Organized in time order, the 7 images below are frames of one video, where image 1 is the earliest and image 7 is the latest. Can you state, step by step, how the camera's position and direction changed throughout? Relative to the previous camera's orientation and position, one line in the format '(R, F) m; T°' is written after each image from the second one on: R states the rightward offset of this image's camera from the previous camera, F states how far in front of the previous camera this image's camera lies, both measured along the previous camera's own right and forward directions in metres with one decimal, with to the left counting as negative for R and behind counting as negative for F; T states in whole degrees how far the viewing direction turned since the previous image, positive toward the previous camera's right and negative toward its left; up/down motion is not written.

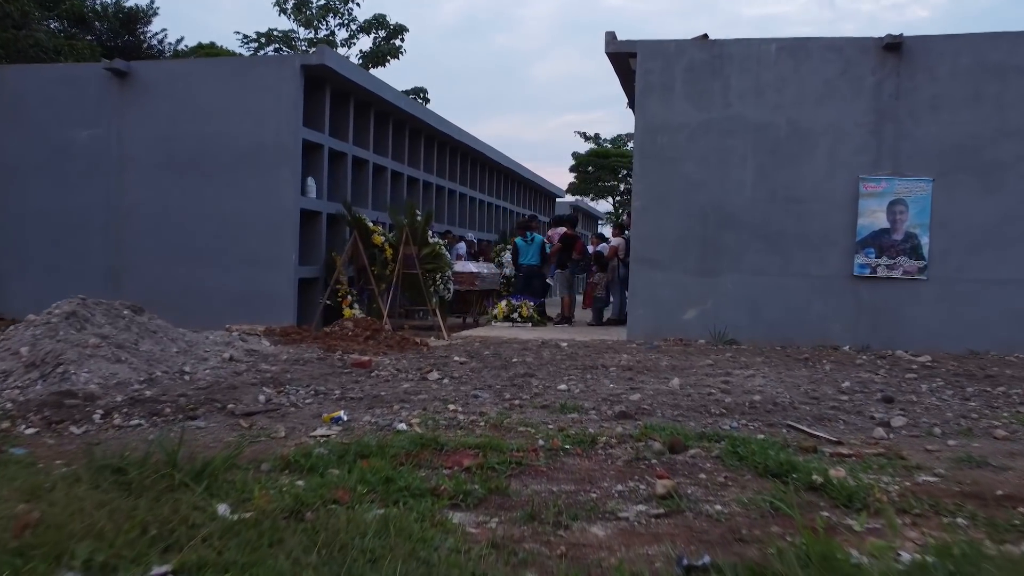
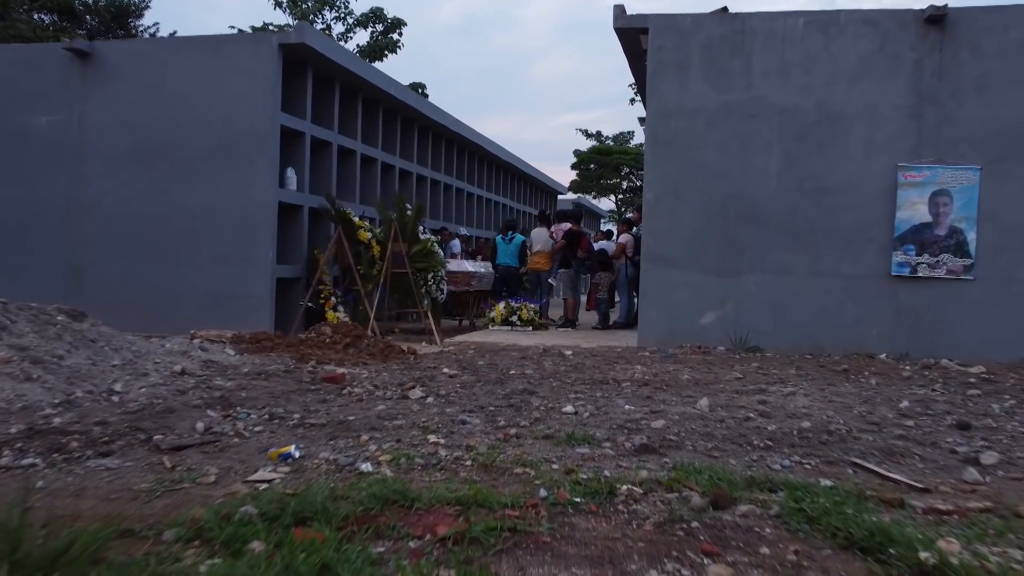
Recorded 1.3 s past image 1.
(0.0, +1.0) m; 0°
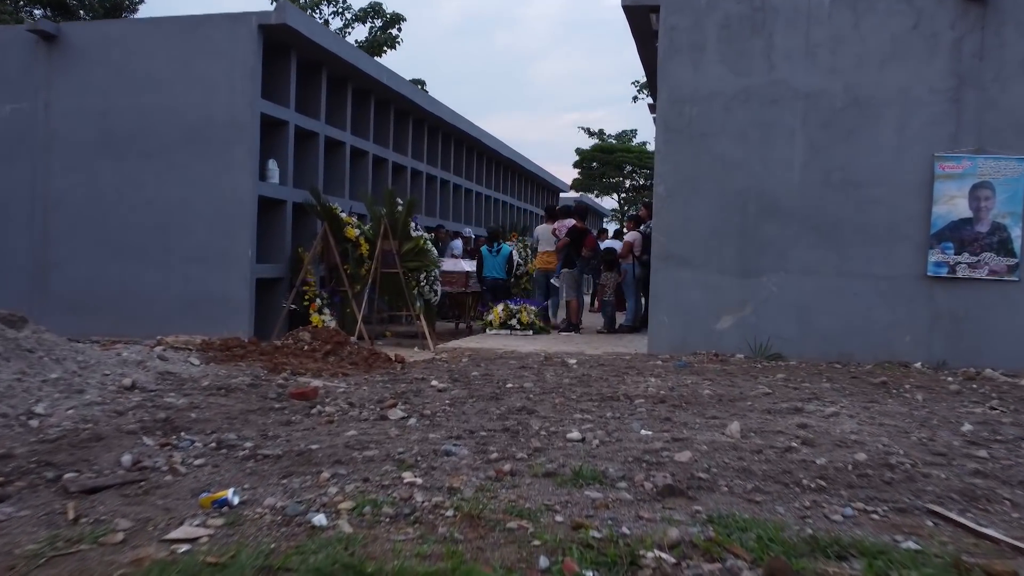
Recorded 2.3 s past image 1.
(0.0, +0.8) m; 0°
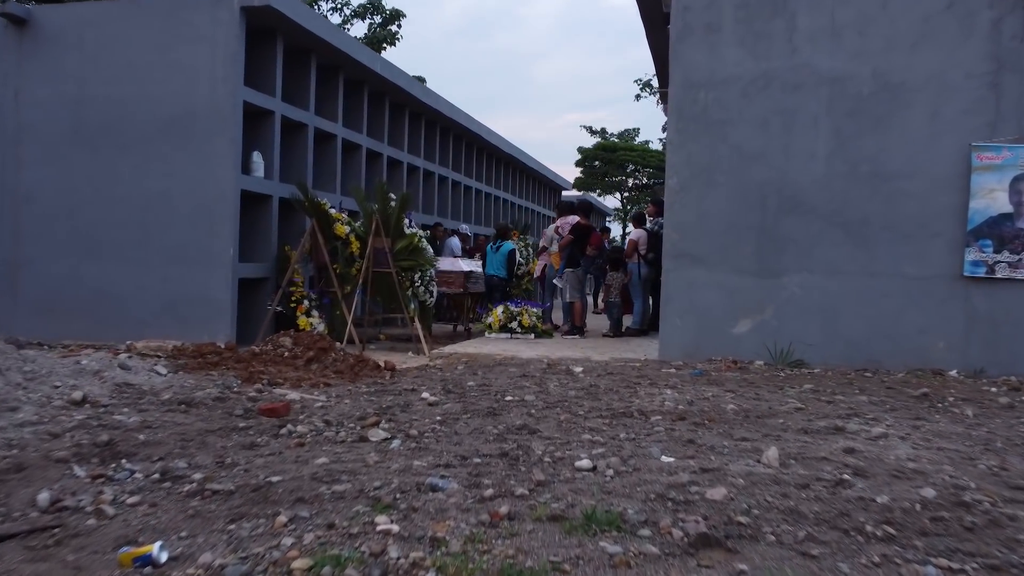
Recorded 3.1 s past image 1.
(0.0, +0.7) m; 0°
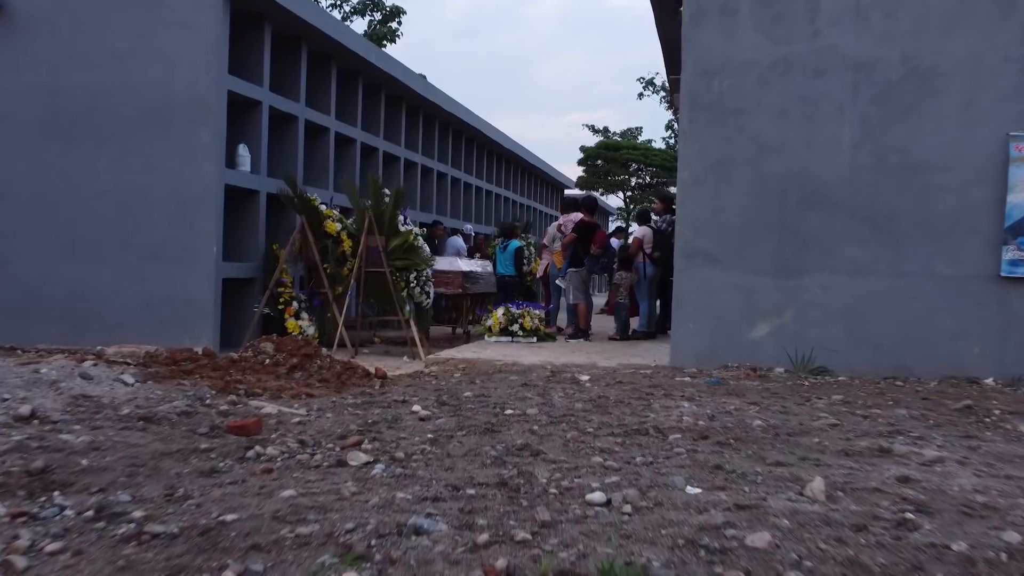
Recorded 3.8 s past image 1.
(0.0, +0.6) m; 0°
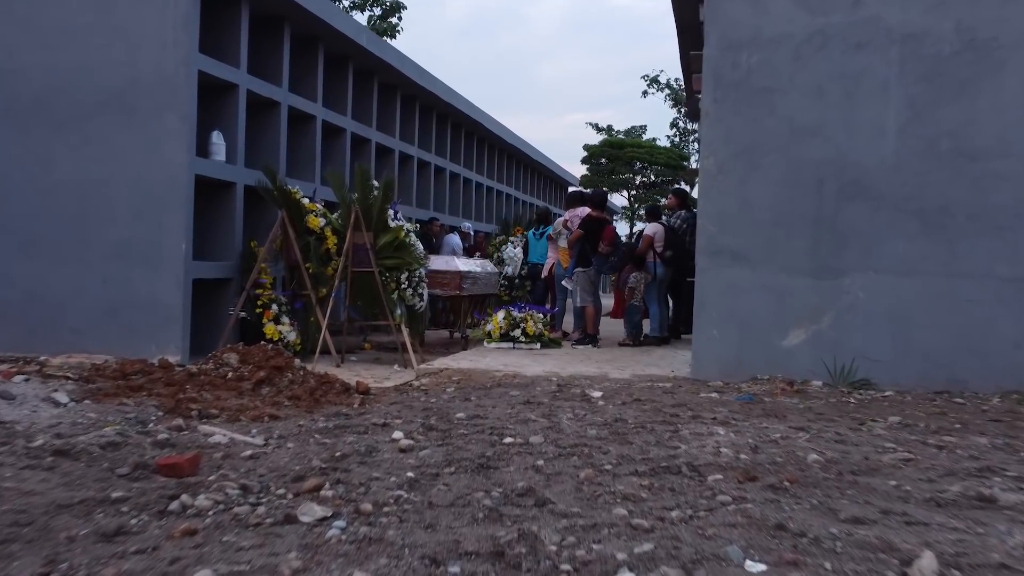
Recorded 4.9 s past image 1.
(0.0, +0.9) m; 0°
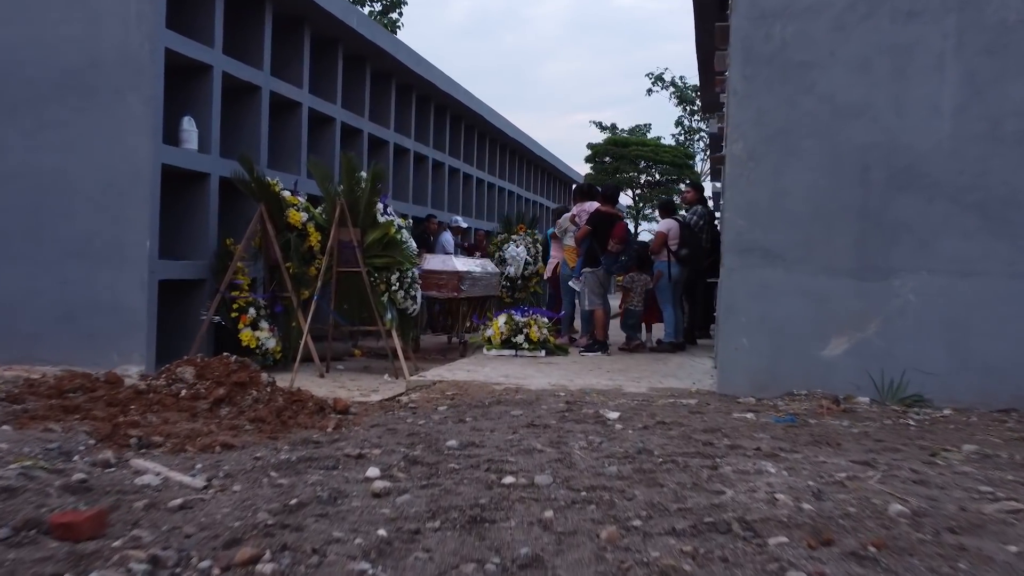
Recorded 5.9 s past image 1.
(0.0, +0.8) m; 0°
